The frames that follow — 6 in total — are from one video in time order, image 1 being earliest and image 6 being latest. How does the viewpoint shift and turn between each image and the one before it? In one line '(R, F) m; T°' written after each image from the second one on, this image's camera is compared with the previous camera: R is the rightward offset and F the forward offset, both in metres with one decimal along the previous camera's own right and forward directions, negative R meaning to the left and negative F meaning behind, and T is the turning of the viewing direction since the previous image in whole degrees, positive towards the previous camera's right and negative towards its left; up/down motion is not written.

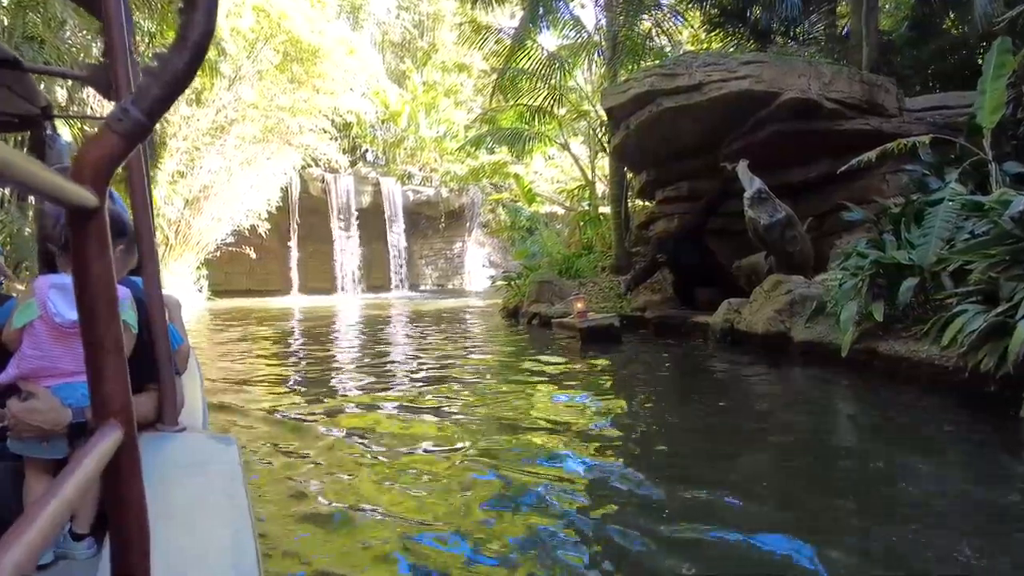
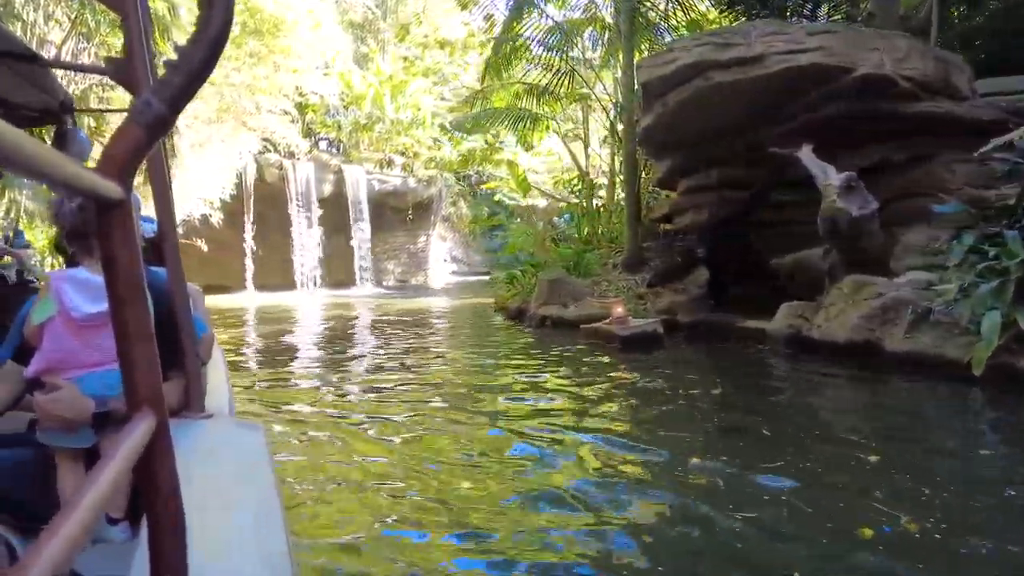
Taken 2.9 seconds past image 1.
(-0.8, +1.2) m; +5°
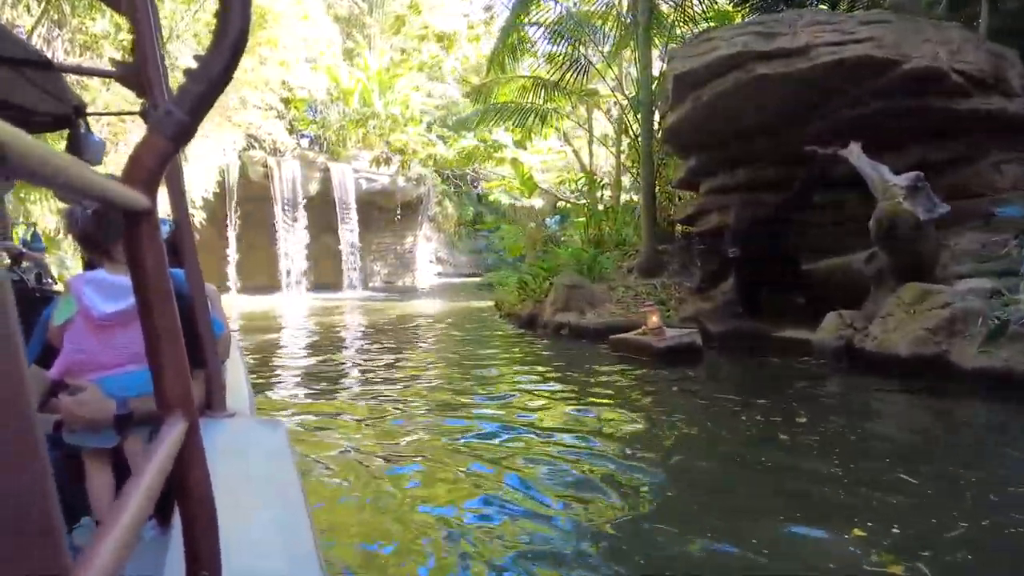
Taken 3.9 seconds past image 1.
(-0.5, +0.6) m; +2°
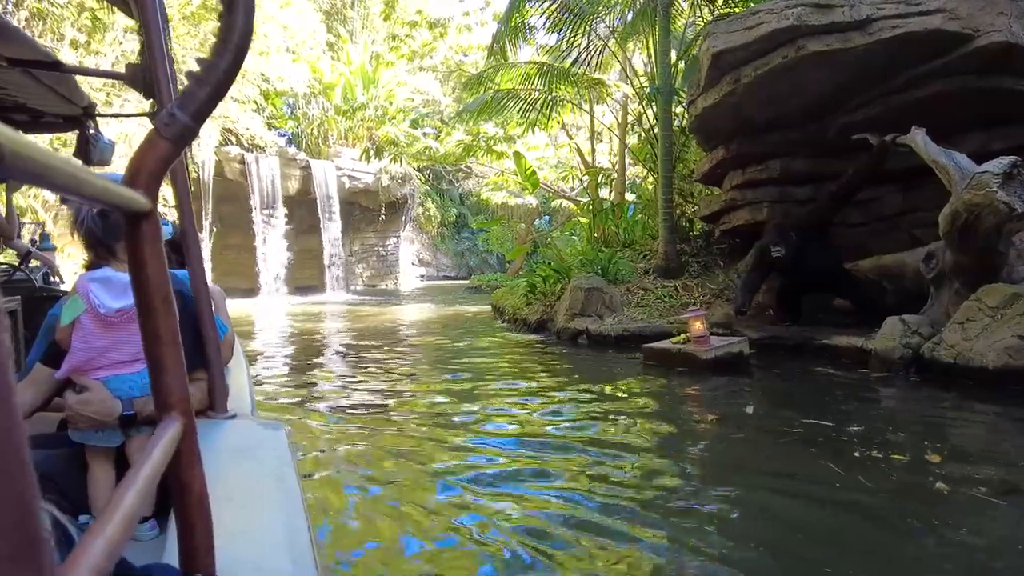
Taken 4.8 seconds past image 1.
(-0.4, +0.8) m; +2°
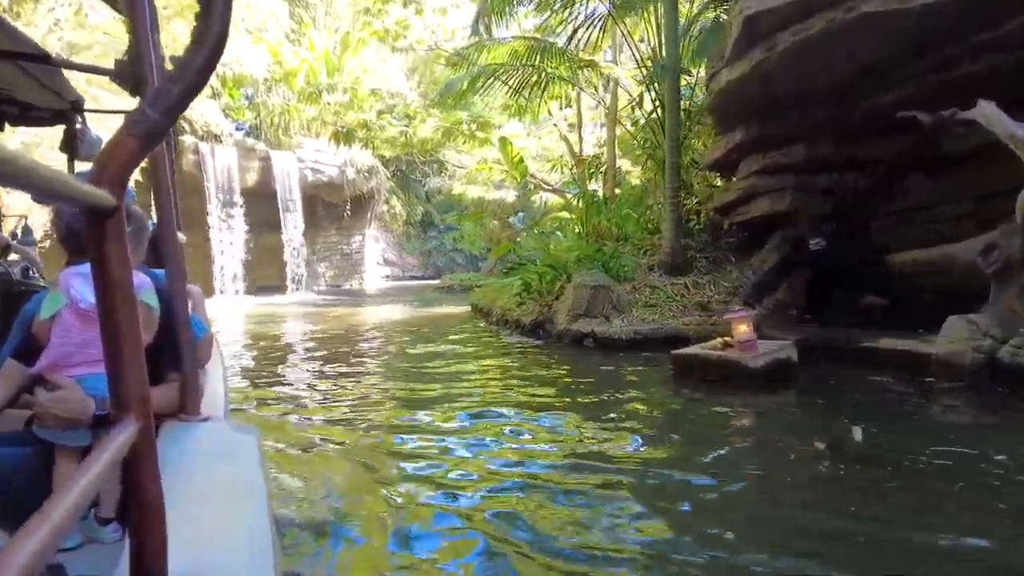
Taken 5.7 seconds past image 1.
(-0.4, +0.9) m; +3°
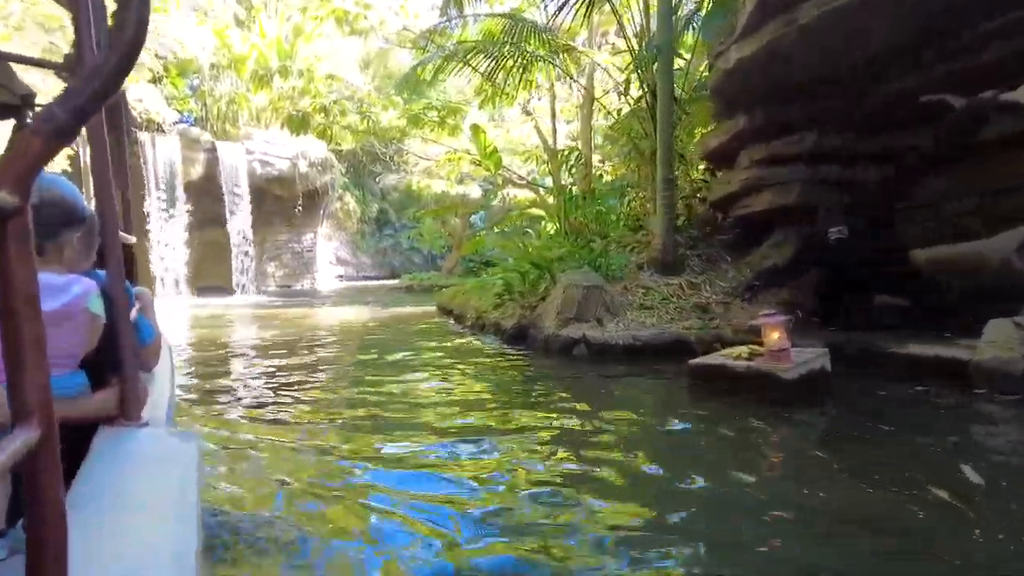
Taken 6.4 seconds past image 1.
(-0.3, +0.8) m; +4°
